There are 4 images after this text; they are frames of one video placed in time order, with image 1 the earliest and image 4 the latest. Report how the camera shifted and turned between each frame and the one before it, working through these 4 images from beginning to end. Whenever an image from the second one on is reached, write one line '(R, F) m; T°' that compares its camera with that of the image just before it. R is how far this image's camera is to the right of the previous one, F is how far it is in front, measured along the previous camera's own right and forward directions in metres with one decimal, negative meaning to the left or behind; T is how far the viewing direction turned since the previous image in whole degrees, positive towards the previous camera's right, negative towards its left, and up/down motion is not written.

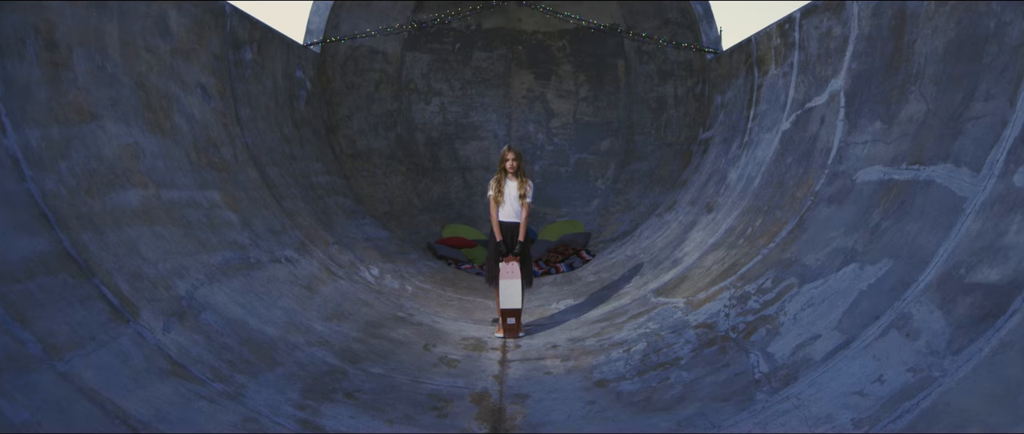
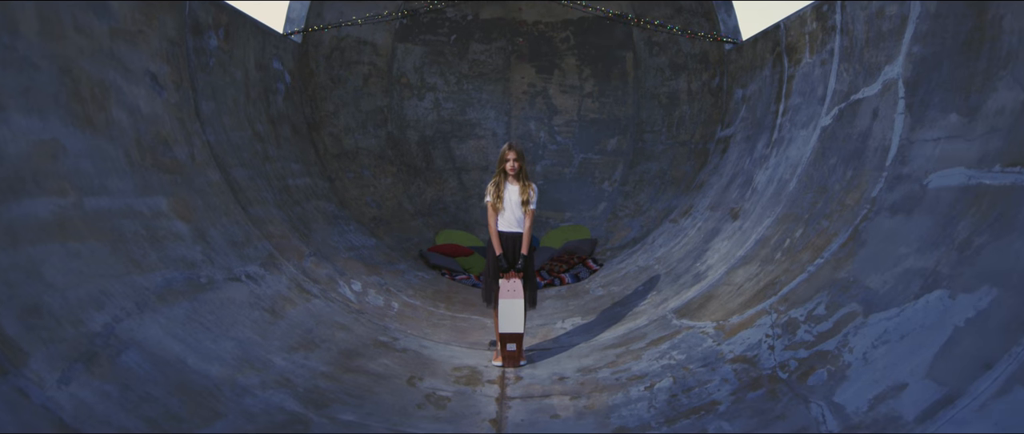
(0.0, +0.8) m; 0°
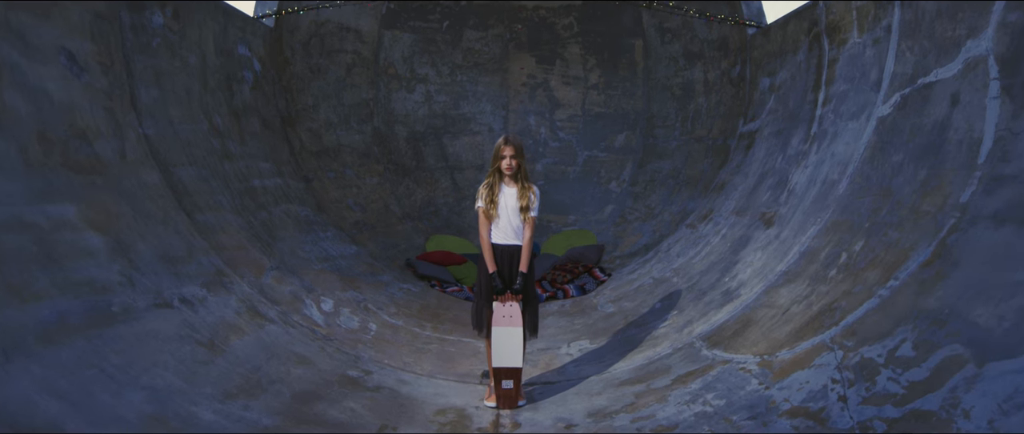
(0.0, +0.9) m; 0°
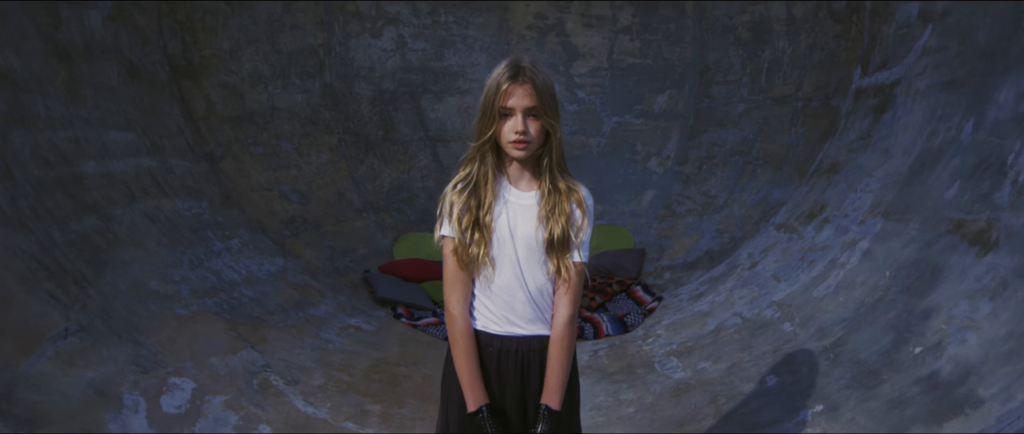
(0.0, +2.5) m; 0°
